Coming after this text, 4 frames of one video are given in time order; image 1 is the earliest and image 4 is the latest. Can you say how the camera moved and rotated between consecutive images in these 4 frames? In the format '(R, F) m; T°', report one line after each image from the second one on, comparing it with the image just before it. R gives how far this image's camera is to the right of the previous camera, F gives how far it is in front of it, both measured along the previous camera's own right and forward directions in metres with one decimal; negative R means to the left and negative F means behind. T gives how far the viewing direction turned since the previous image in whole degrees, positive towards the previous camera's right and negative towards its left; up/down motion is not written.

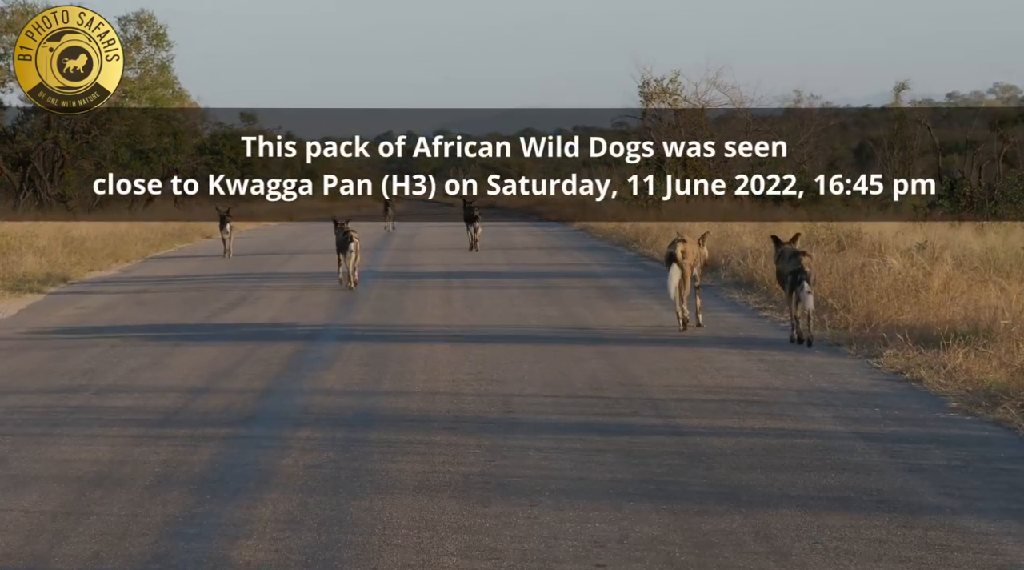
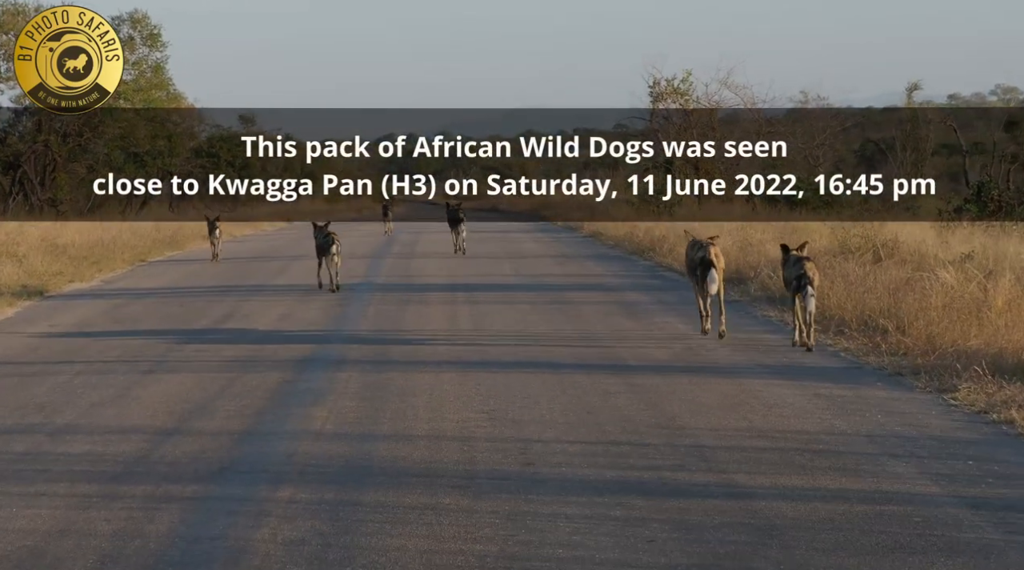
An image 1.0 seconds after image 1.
(-0.1, +1.9) m; 0°
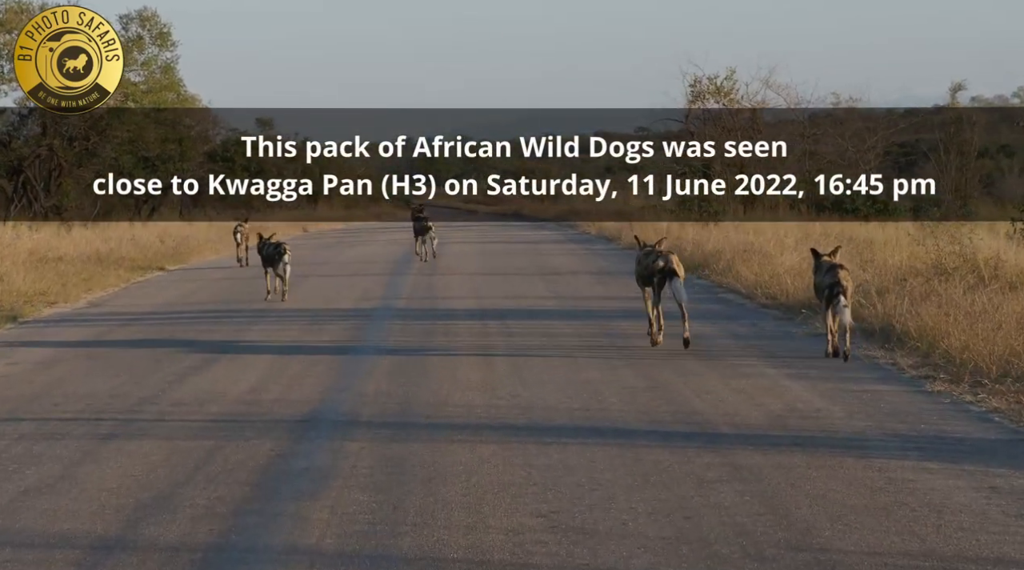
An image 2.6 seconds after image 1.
(-0.3, +3.4) m; -1°
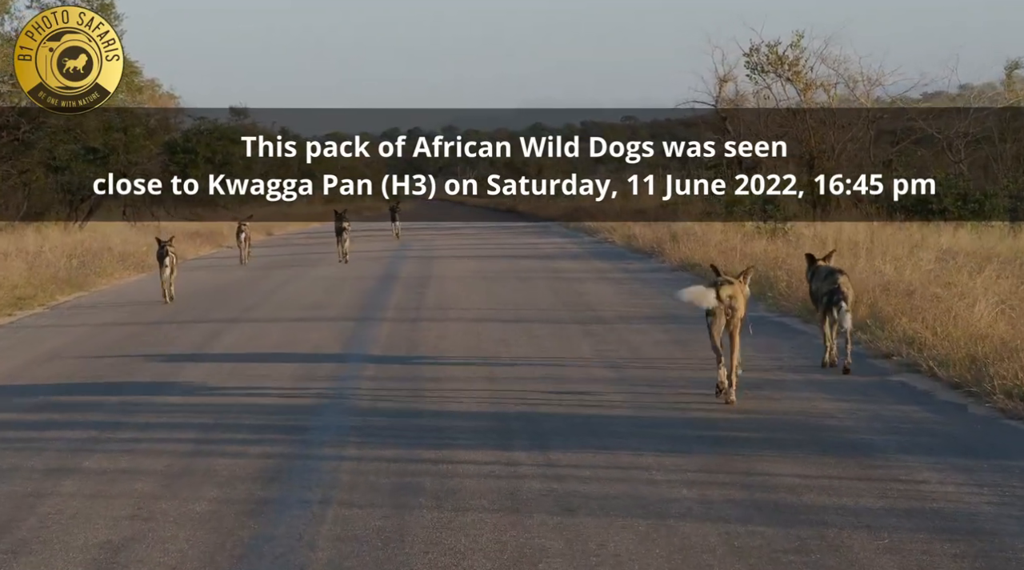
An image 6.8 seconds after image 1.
(-0.4, +9.6) m; 0°
